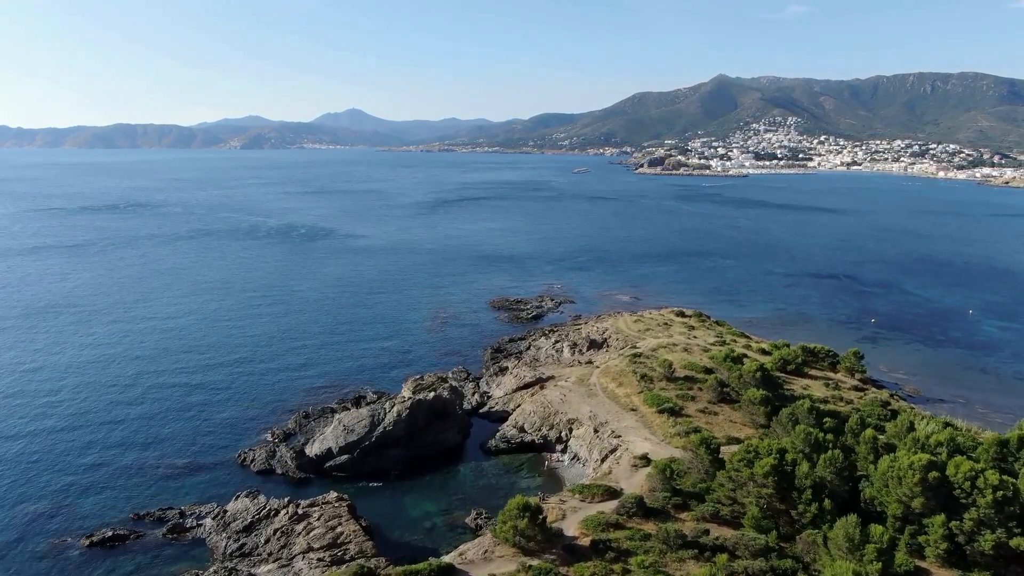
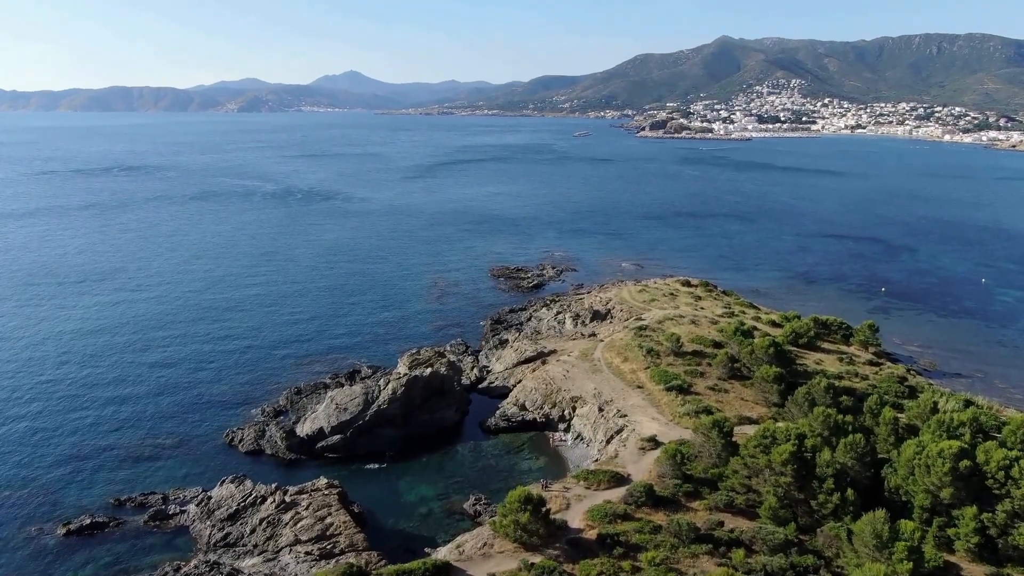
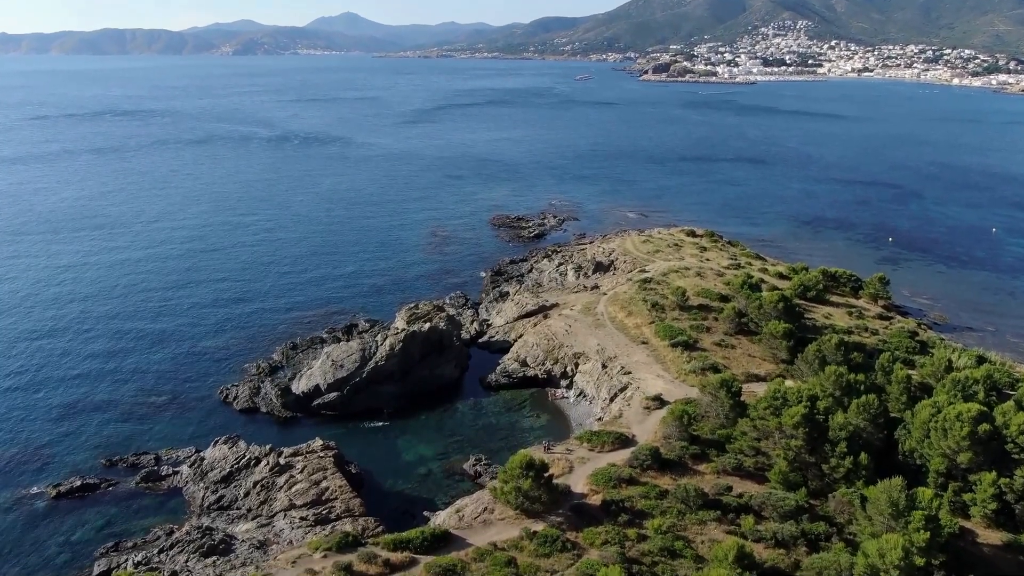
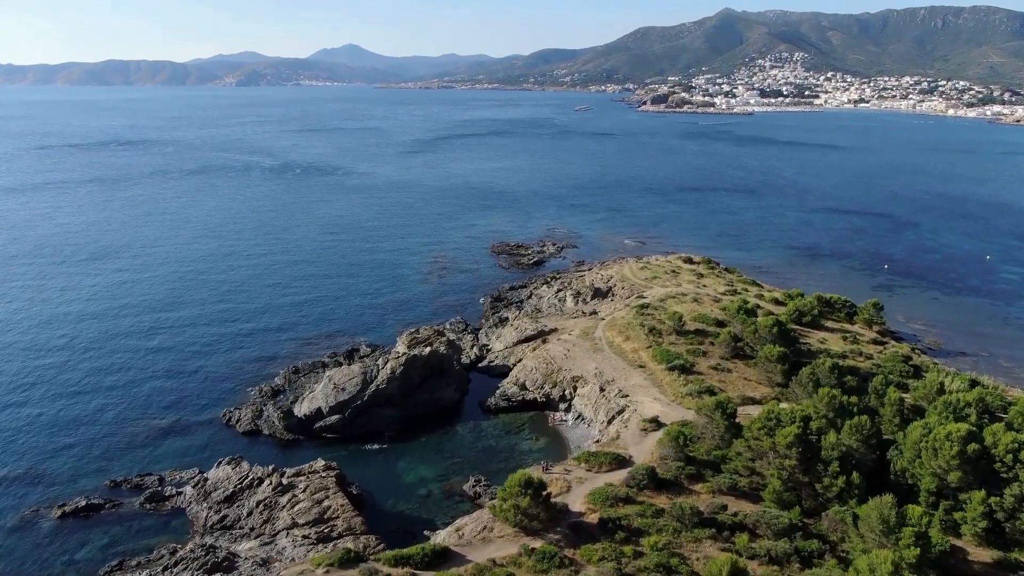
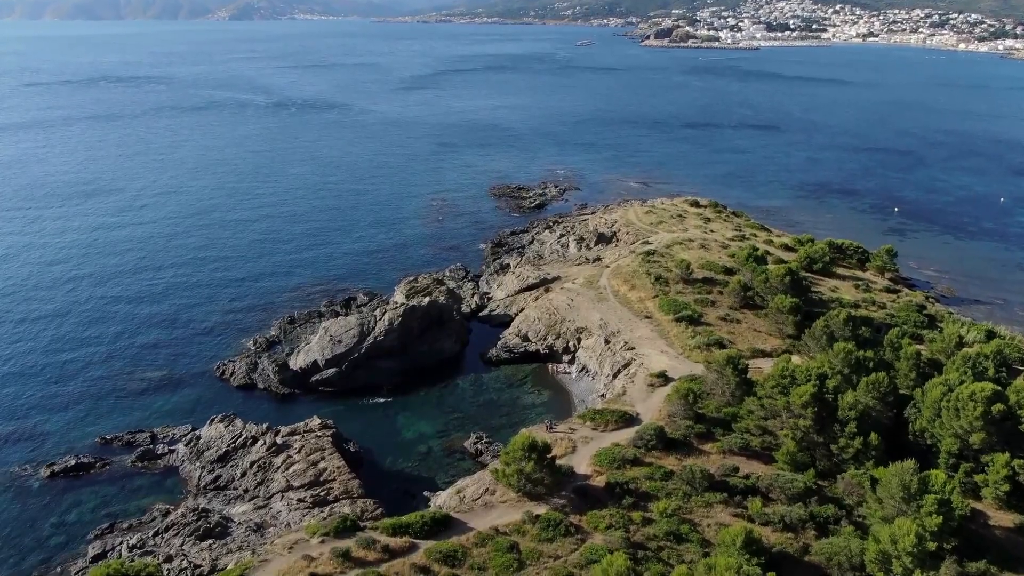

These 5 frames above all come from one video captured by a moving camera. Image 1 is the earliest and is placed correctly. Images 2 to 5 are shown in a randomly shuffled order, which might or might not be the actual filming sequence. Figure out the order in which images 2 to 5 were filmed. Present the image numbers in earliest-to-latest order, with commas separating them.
2, 4, 3, 5
